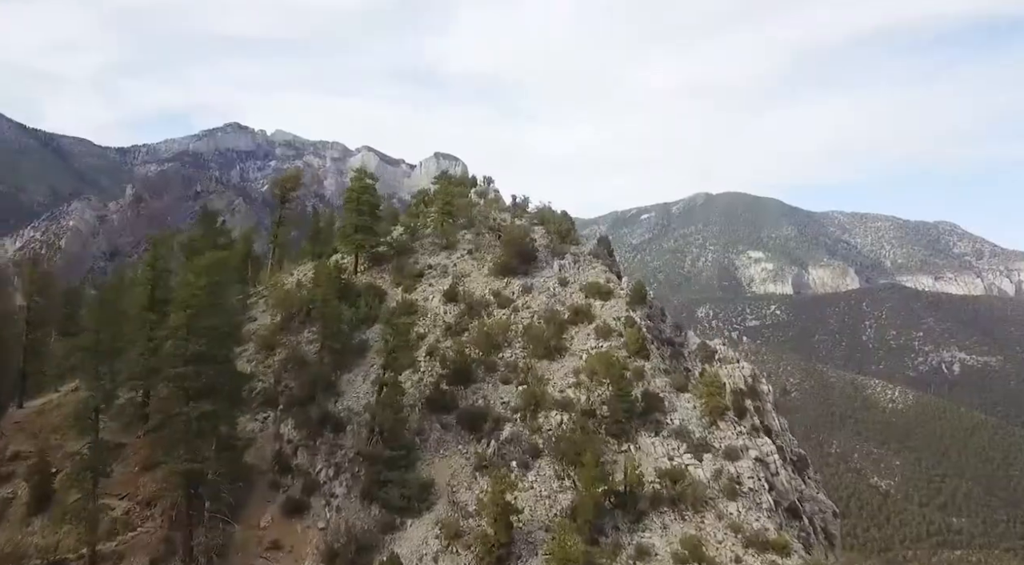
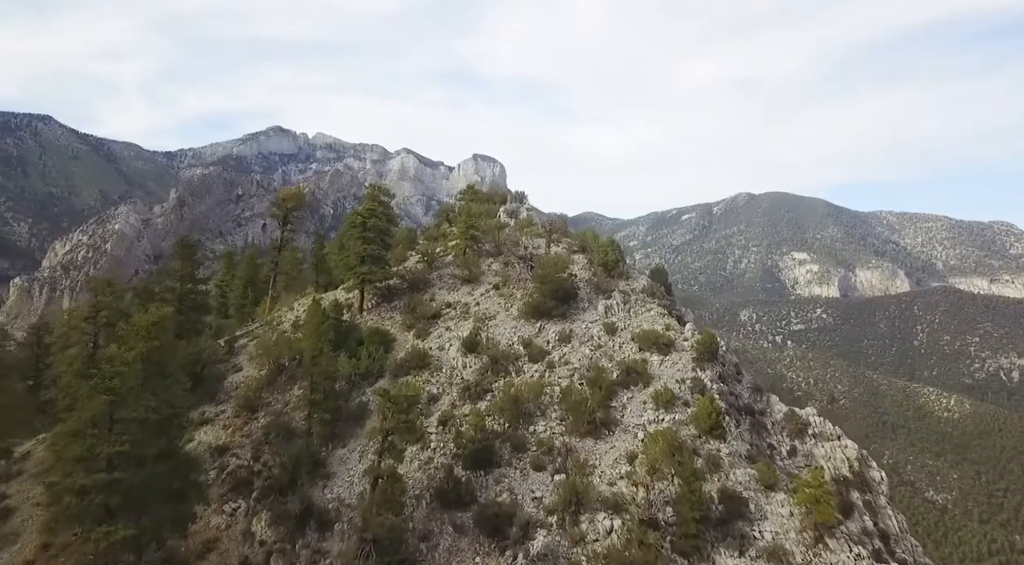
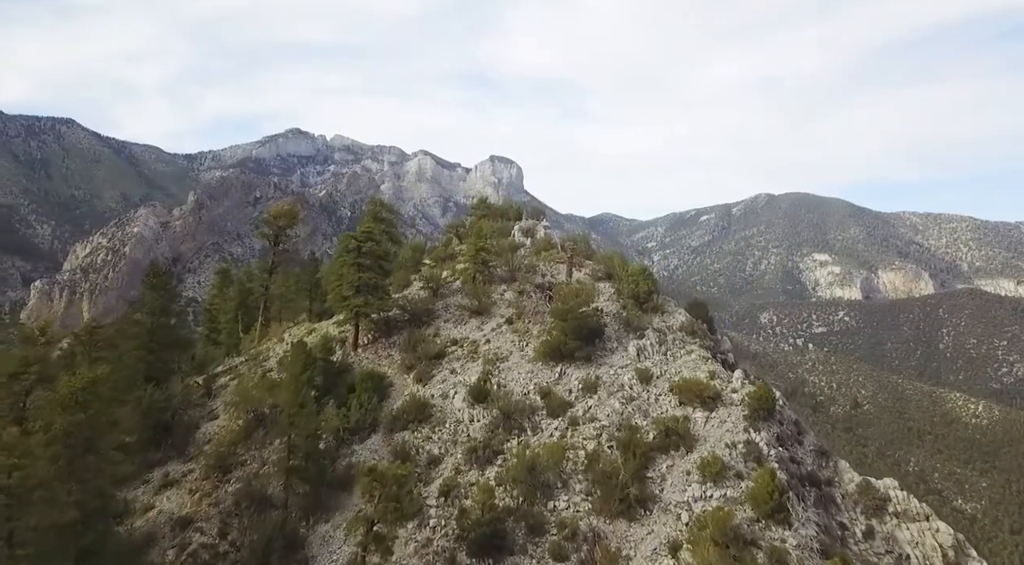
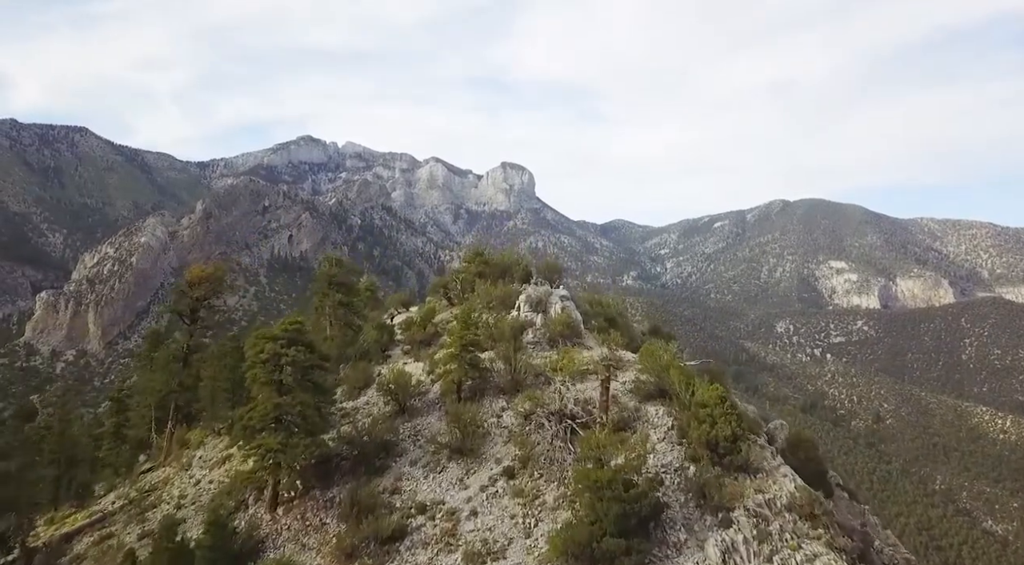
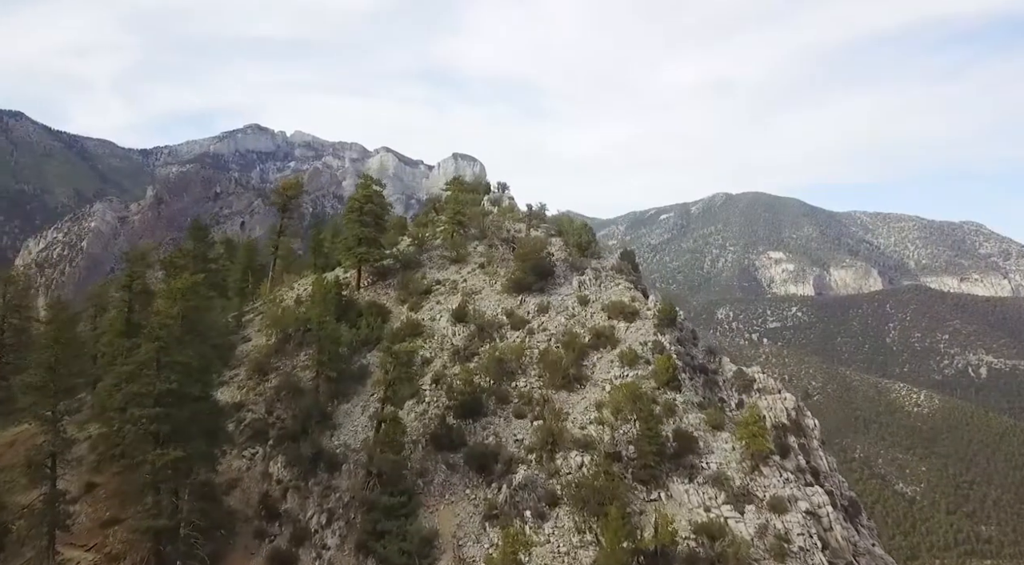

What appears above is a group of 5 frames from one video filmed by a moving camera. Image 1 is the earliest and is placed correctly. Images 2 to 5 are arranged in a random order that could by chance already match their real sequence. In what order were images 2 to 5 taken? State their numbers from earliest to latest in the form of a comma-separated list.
5, 2, 3, 4
